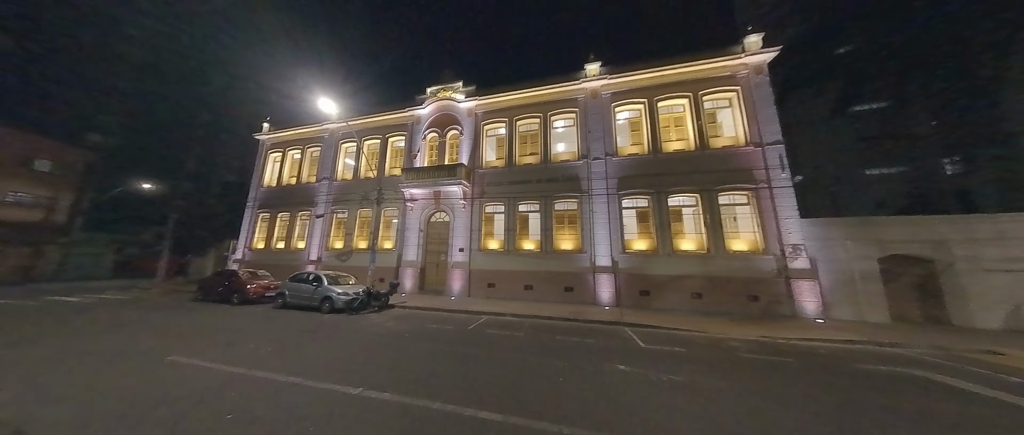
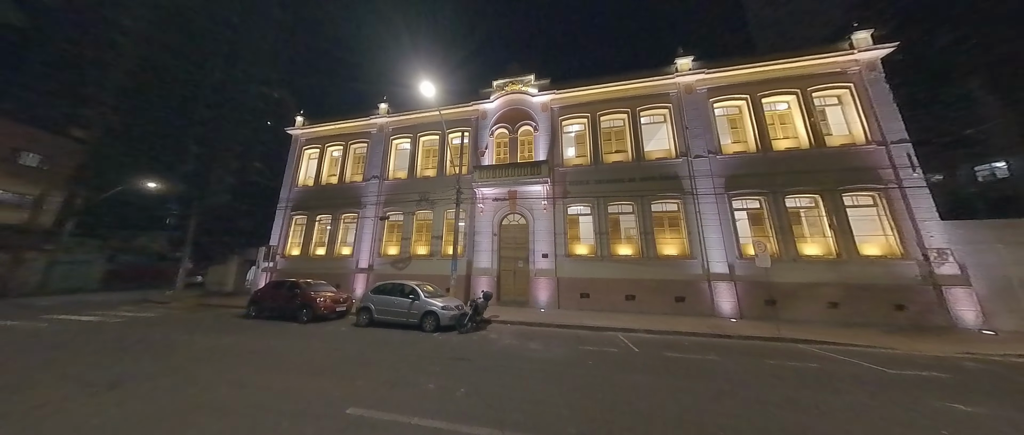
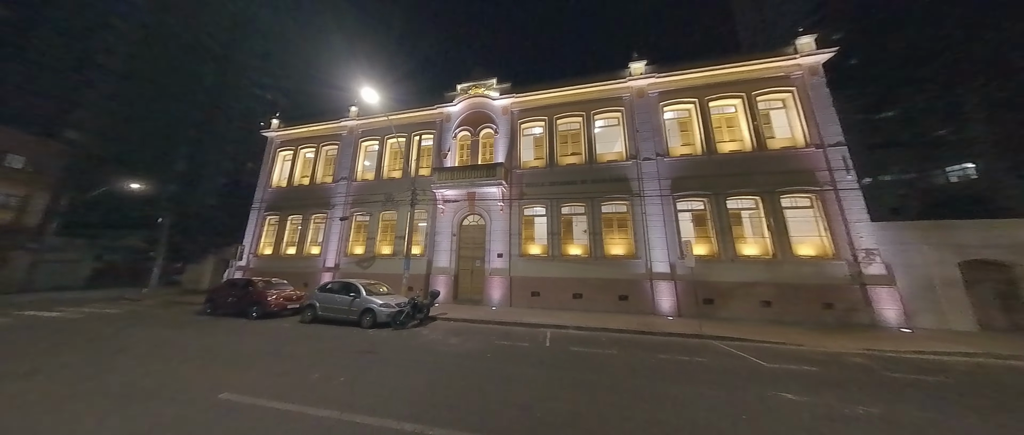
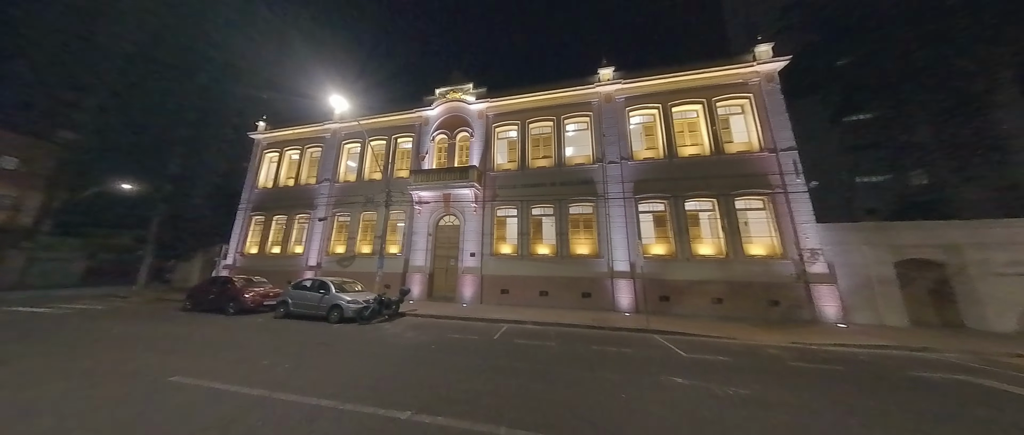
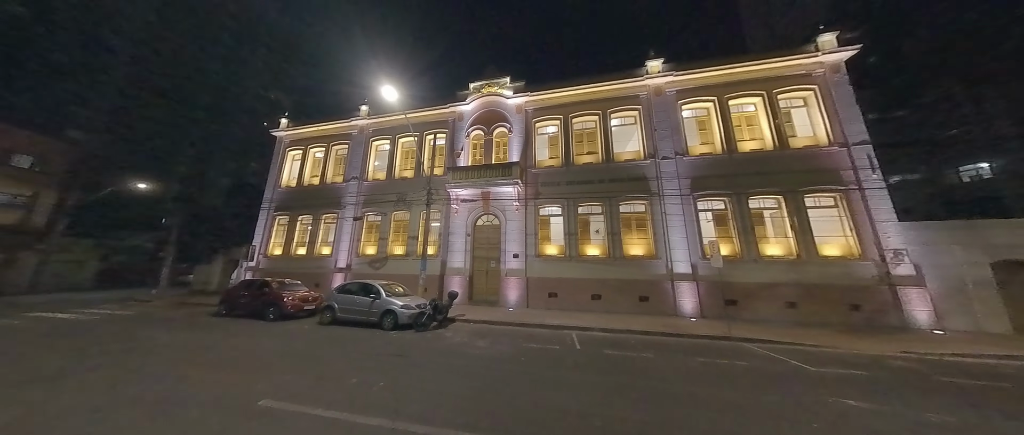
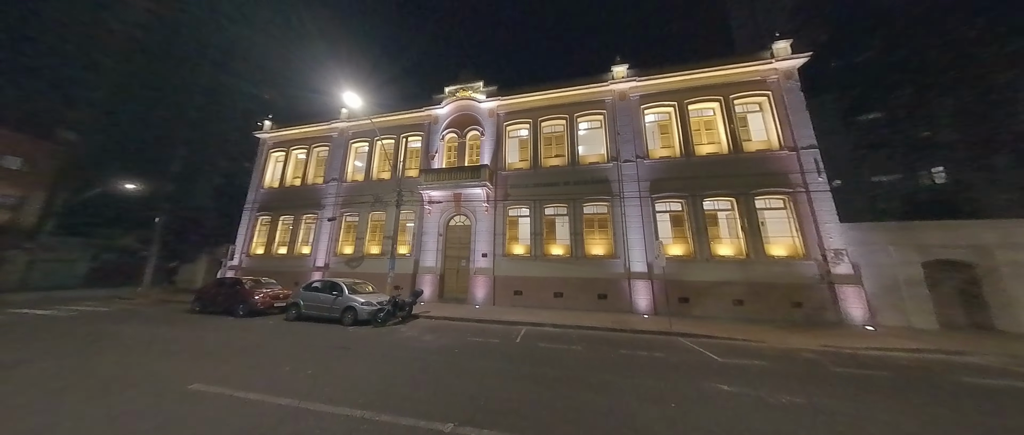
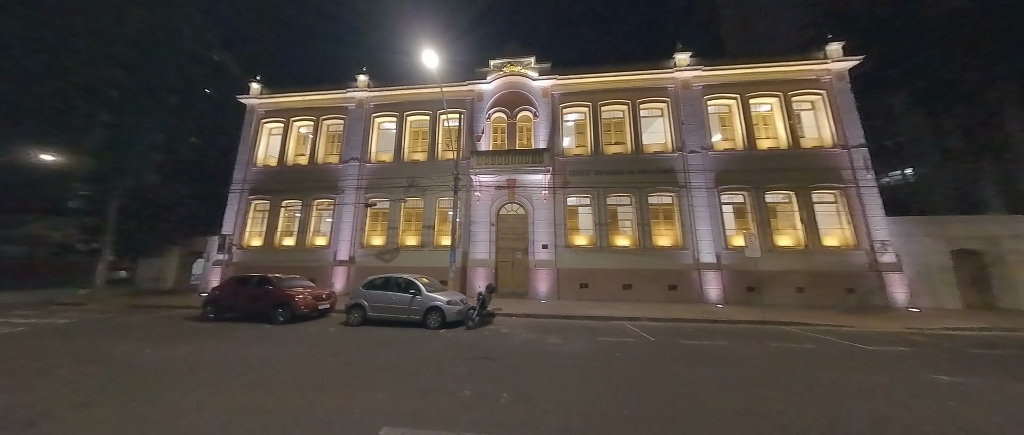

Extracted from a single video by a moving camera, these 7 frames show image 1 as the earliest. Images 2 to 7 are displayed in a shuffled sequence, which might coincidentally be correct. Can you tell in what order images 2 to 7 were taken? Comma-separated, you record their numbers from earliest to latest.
4, 6, 3, 5, 2, 7
